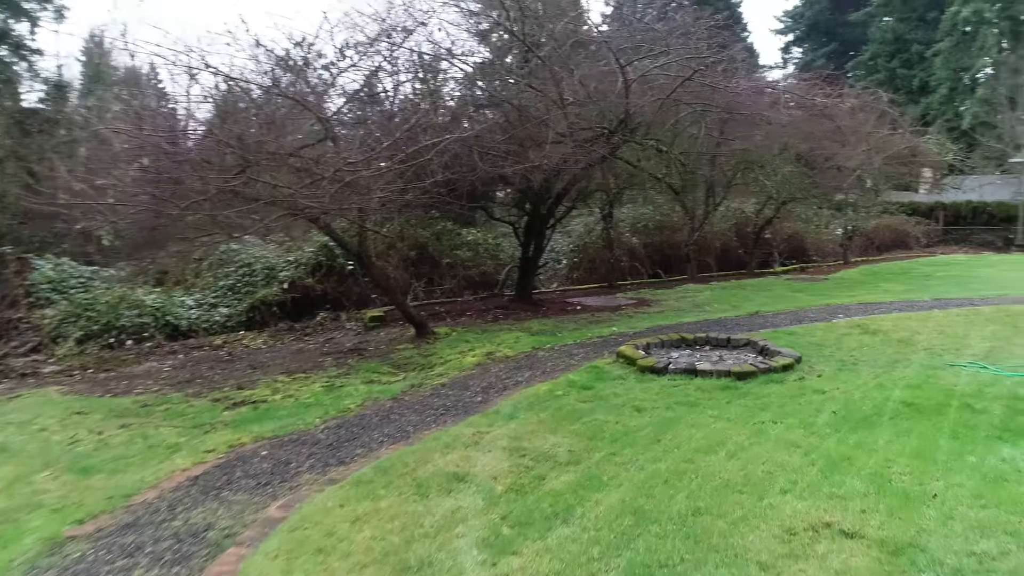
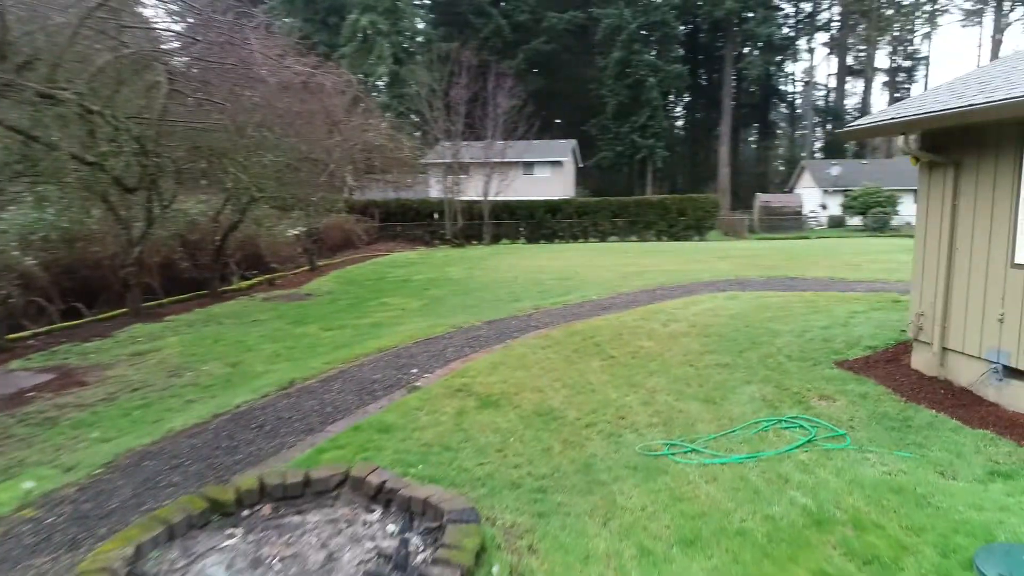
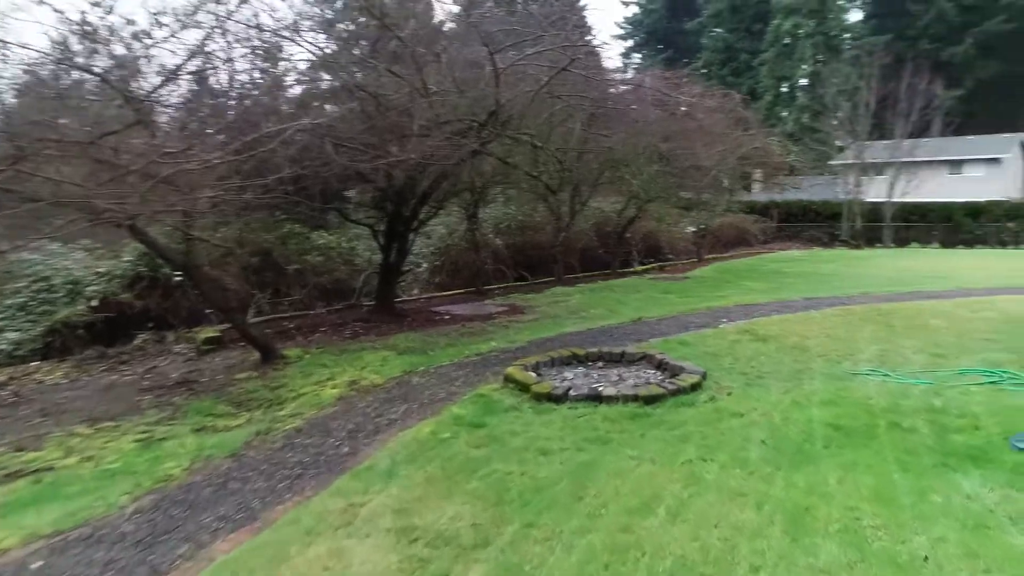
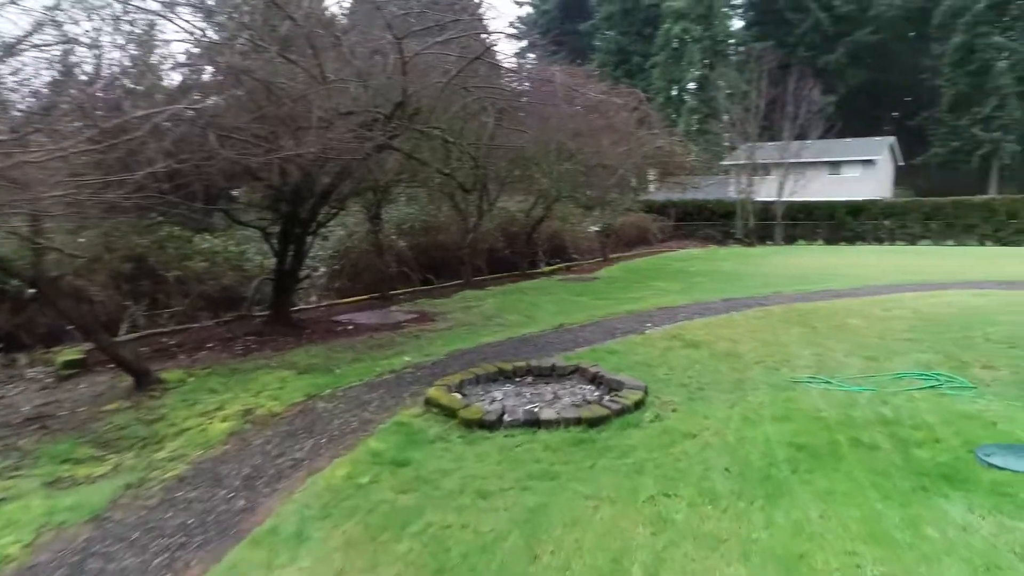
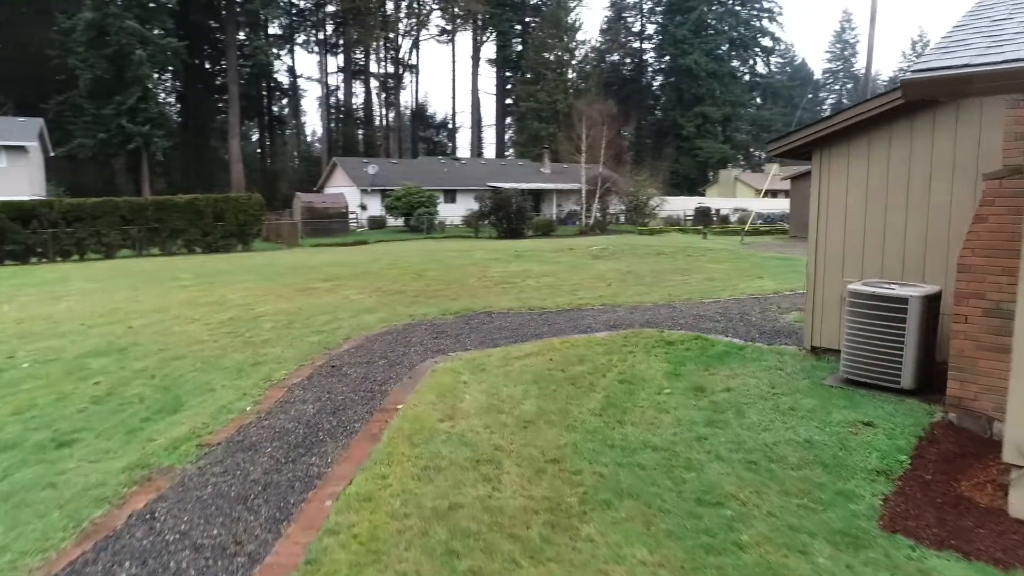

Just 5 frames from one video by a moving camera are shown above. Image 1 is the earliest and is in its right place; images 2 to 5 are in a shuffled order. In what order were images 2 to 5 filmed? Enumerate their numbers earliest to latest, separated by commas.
3, 4, 2, 5
